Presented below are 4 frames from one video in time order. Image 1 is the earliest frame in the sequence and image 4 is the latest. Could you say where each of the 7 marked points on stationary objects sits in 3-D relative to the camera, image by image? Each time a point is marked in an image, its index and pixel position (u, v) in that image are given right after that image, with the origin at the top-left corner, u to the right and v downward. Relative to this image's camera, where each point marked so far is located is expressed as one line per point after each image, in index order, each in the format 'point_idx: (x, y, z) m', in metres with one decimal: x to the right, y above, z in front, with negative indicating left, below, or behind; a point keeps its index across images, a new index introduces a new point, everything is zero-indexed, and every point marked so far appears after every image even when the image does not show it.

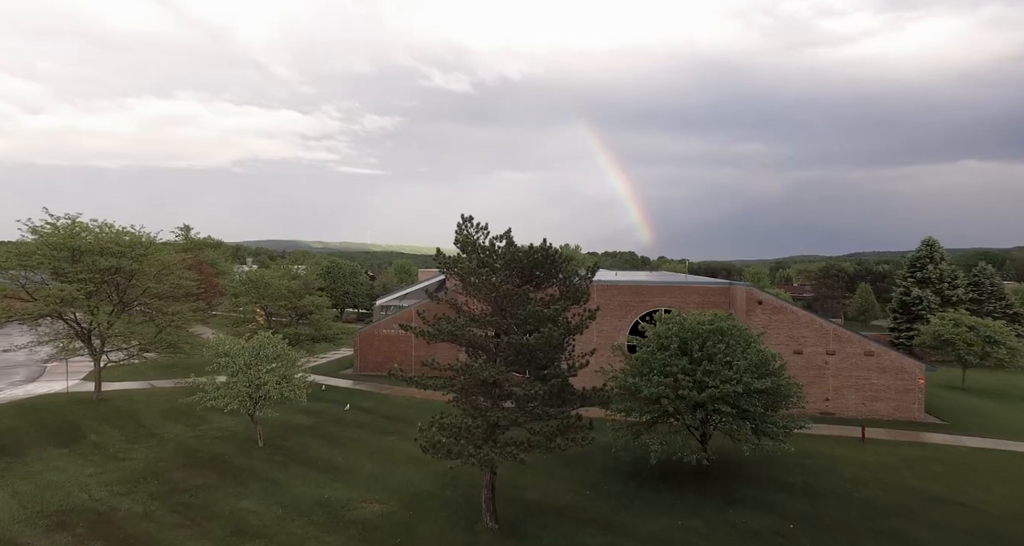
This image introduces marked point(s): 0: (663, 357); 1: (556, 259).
0: (+5.0, -2.8, +19.6) m
1: (+1.3, +0.4, +17.4) m
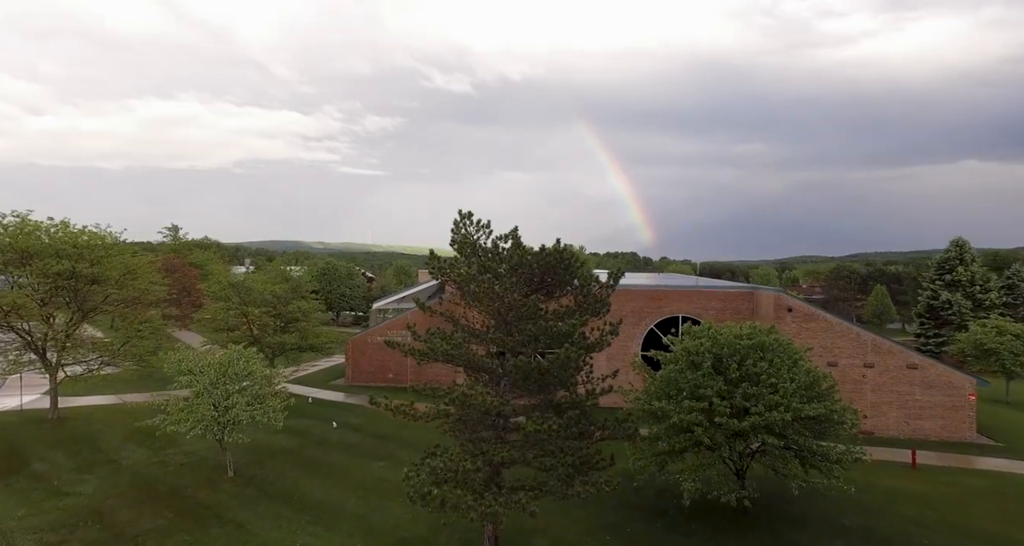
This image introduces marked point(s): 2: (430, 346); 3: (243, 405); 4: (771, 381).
0: (+5.1, -2.9, +16.8) m
1: (+1.5, +0.3, +14.5) m
2: (-2.0, -1.7, +14.2) m
3: (-8.6, -4.2, +19.0) m
4: (+7.0, -2.9, +16.1) m
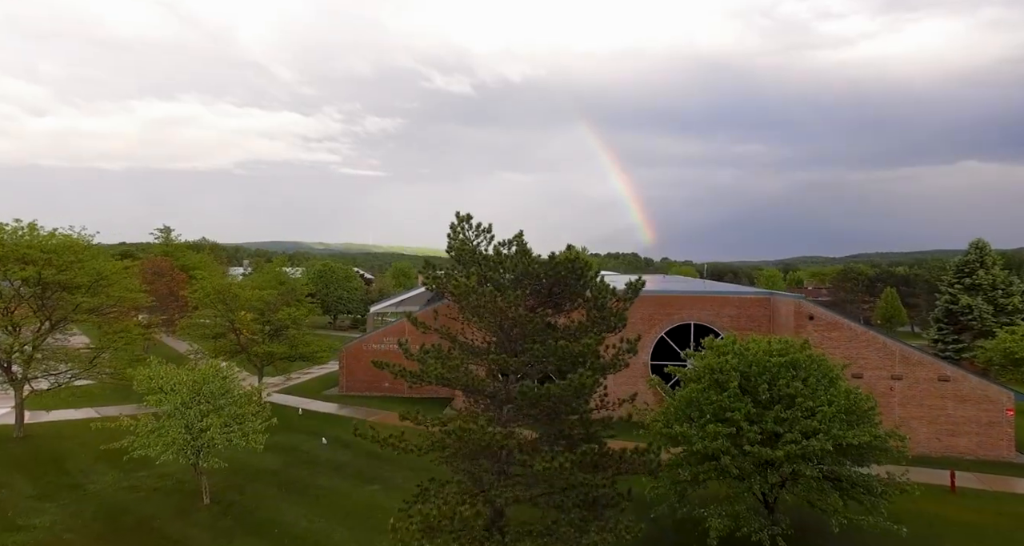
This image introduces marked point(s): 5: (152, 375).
0: (+5.2, -3.2, +15.1) m
1: (+1.6, 0.0, +12.8) m
2: (-1.9, -2.0, +12.5) m
3: (-8.5, -4.4, +17.3) m
4: (+7.1, -3.1, +14.3) m
5: (-11.0, -3.1, +18.3) m
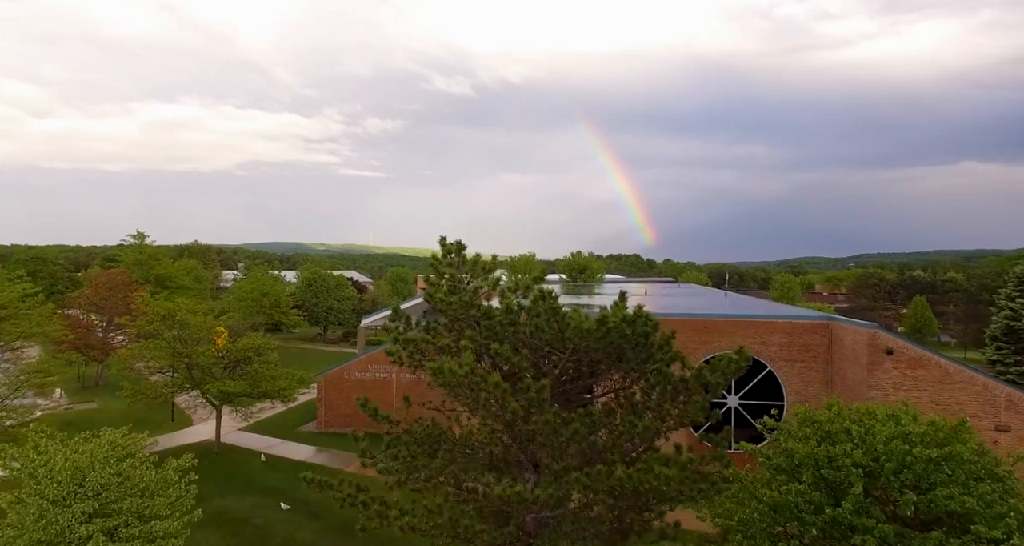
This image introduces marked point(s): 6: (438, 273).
0: (+5.5, -4.0, +10.1) m
1: (+1.8, -0.8, +7.8) m
2: (-1.6, -2.8, +7.5) m
3: (-8.2, -5.3, +12.3) m
4: (+7.3, -3.9, +9.3) m
5: (-10.8, -4.0, +13.4) m
6: (-1.1, 0.0, +8.6) m
